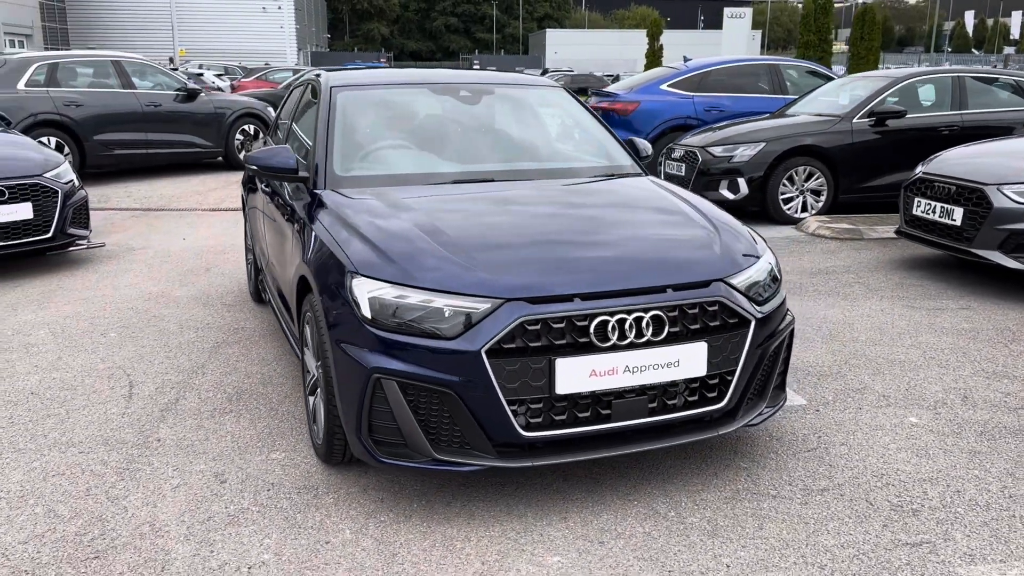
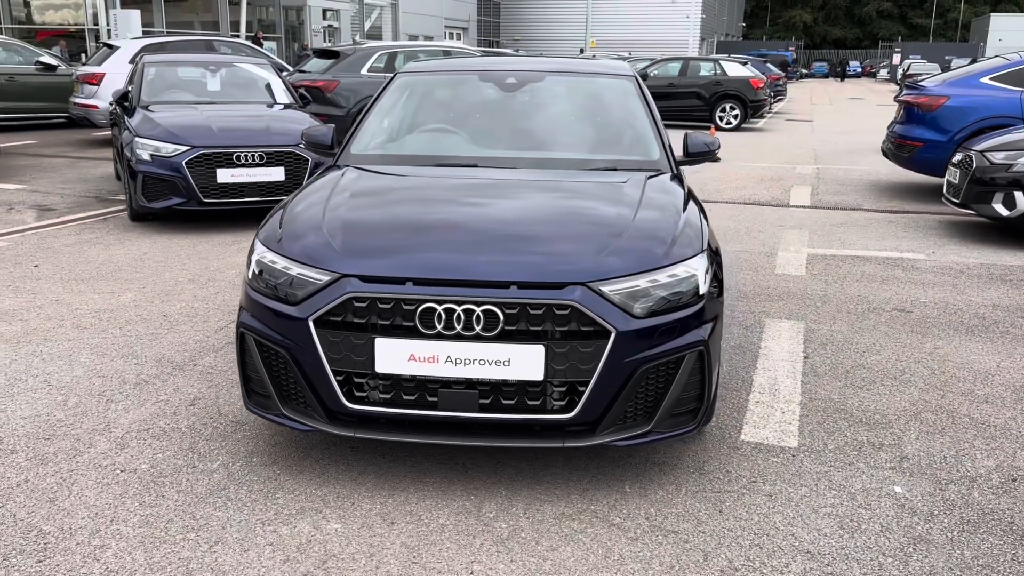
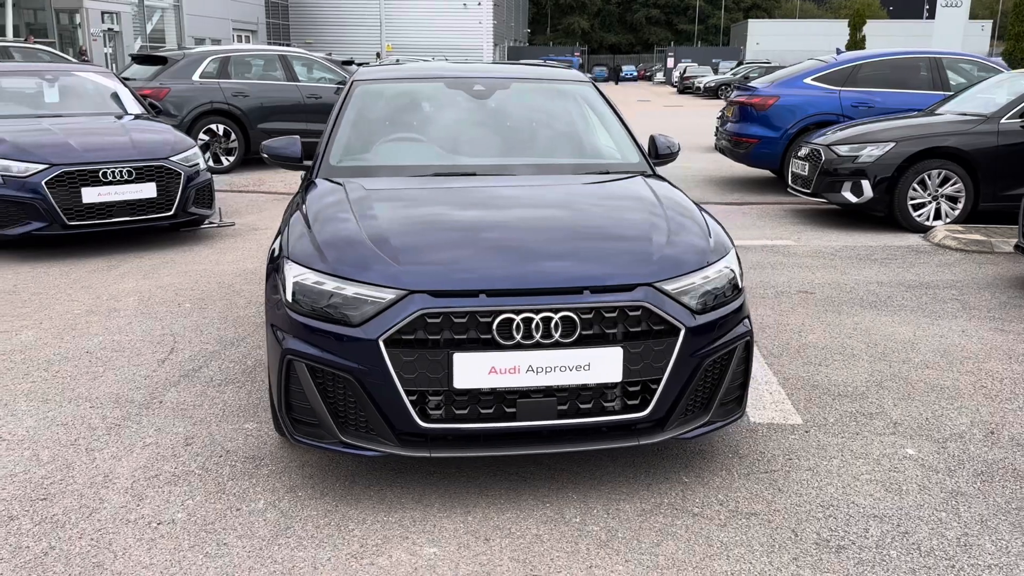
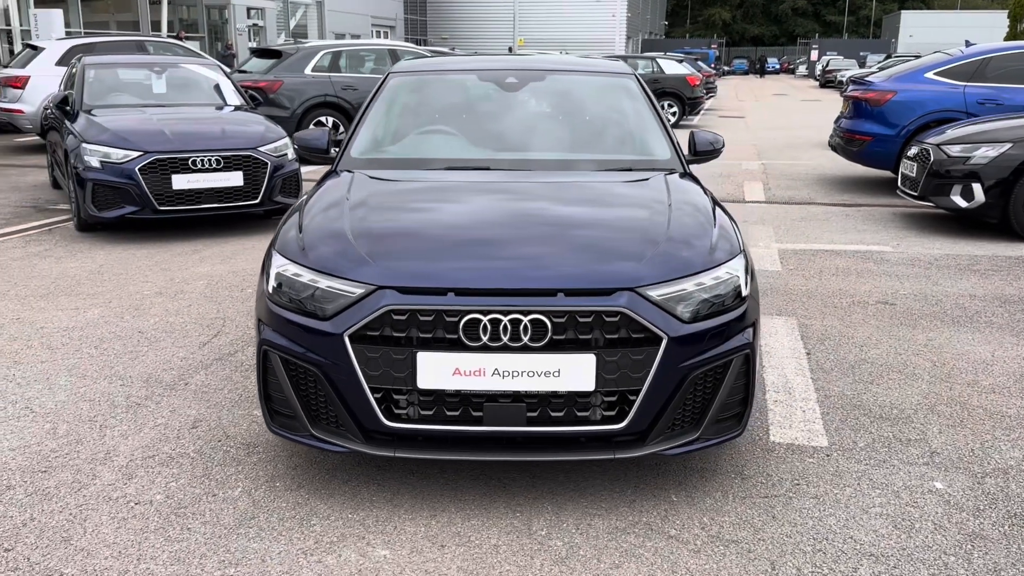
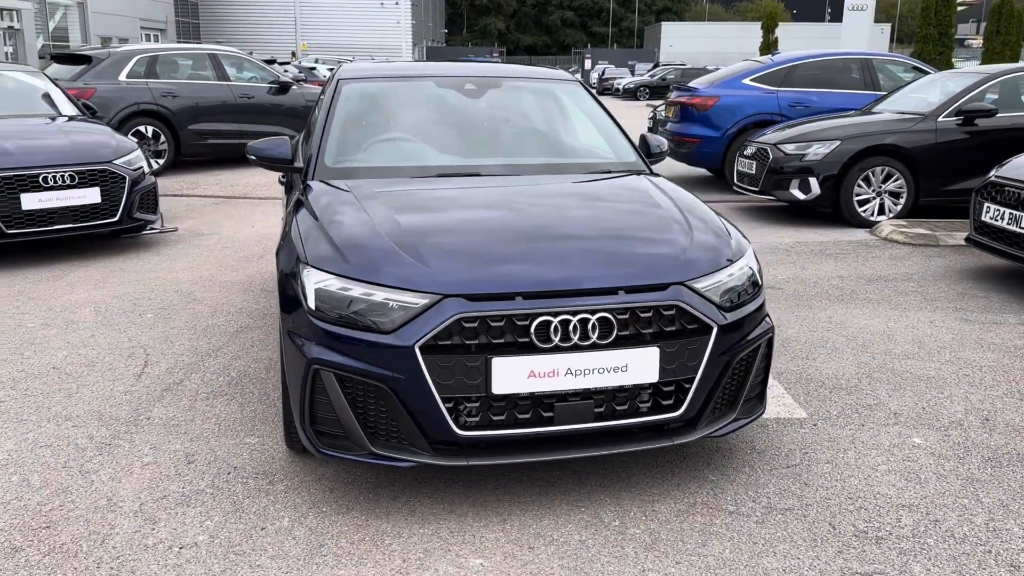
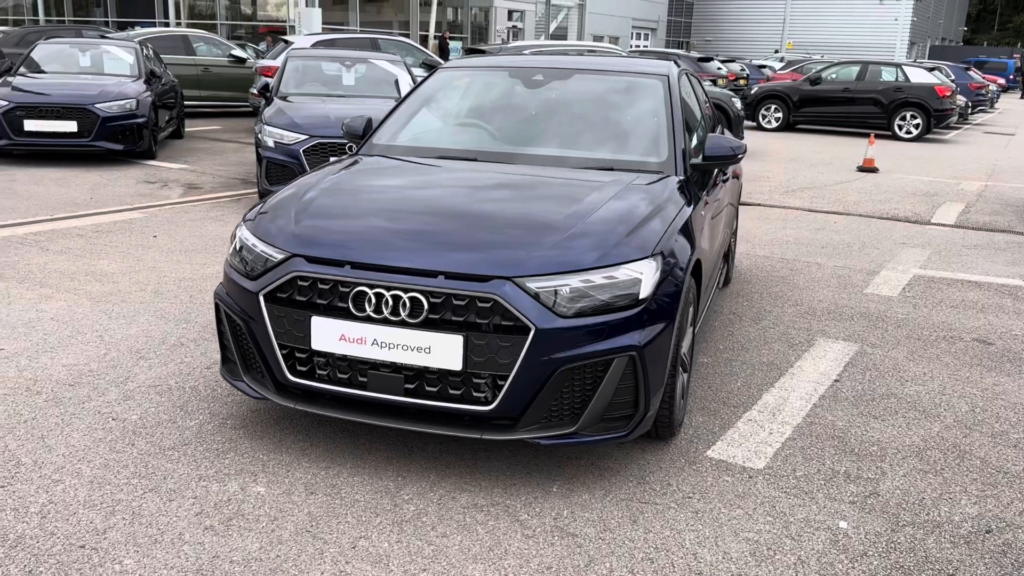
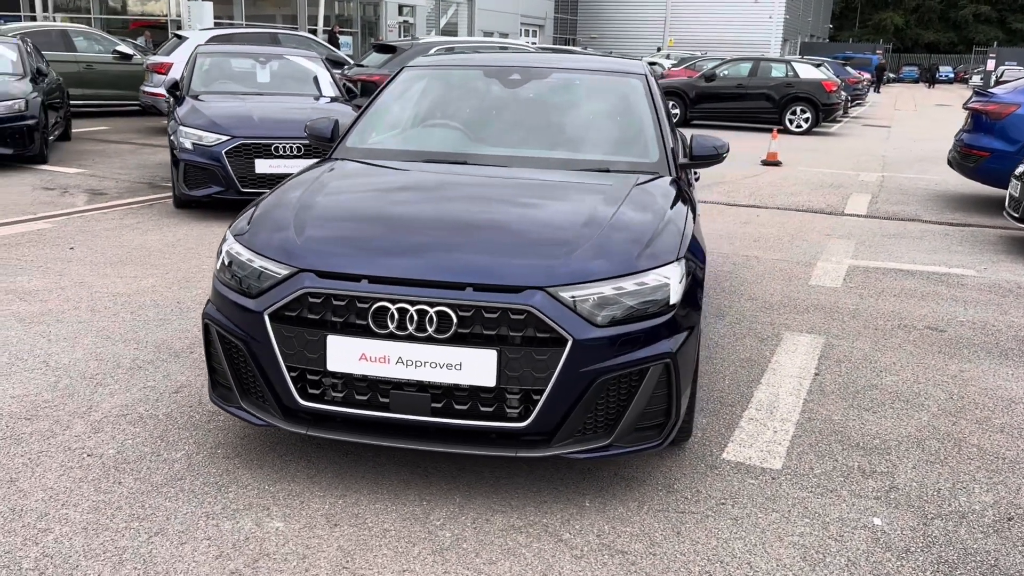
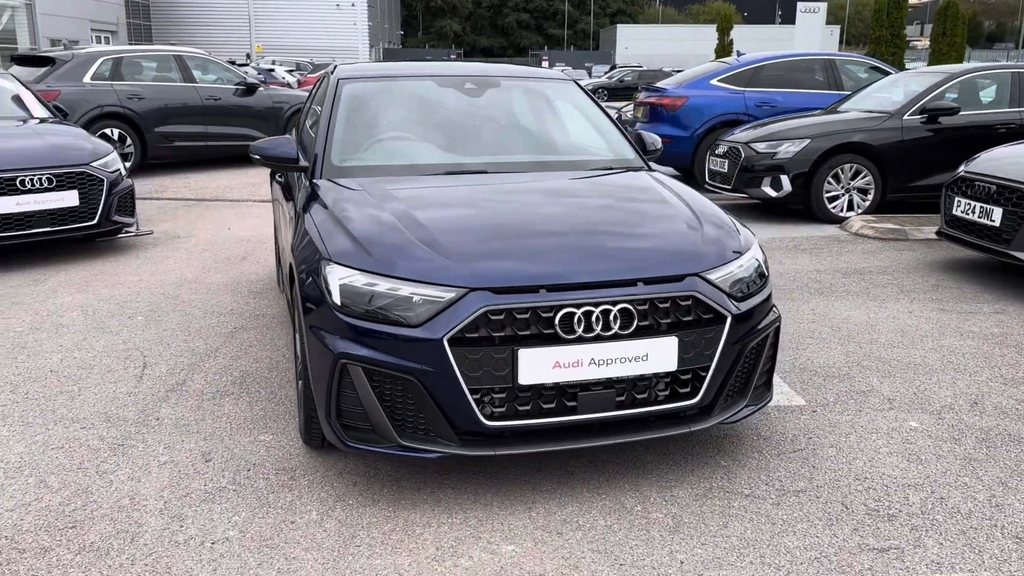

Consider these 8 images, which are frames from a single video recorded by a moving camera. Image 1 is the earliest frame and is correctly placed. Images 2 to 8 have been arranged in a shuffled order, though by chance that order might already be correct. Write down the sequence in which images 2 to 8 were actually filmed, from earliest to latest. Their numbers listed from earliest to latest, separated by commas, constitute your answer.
8, 5, 3, 4, 2, 7, 6
